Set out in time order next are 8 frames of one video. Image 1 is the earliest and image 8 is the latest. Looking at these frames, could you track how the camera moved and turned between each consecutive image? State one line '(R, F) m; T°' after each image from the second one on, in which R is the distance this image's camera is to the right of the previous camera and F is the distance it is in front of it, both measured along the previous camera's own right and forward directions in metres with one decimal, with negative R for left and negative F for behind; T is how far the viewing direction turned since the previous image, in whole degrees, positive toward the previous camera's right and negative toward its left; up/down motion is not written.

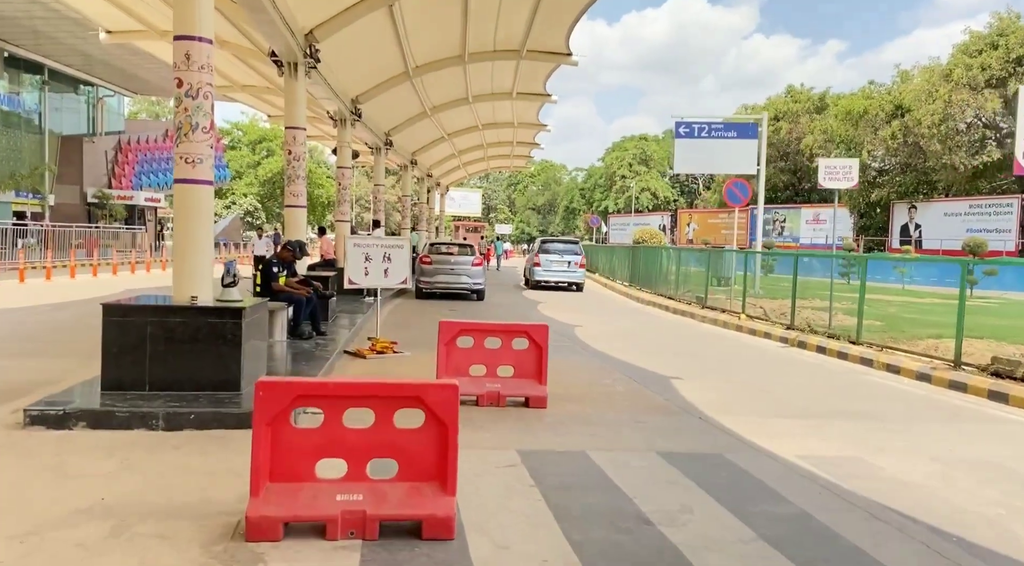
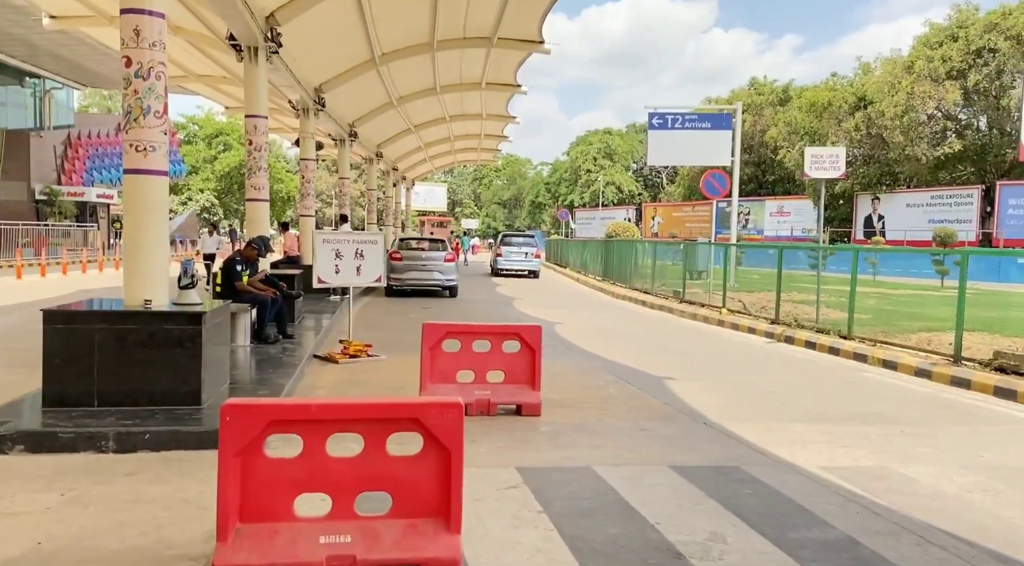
(-0.2, +0.6) m; +3°
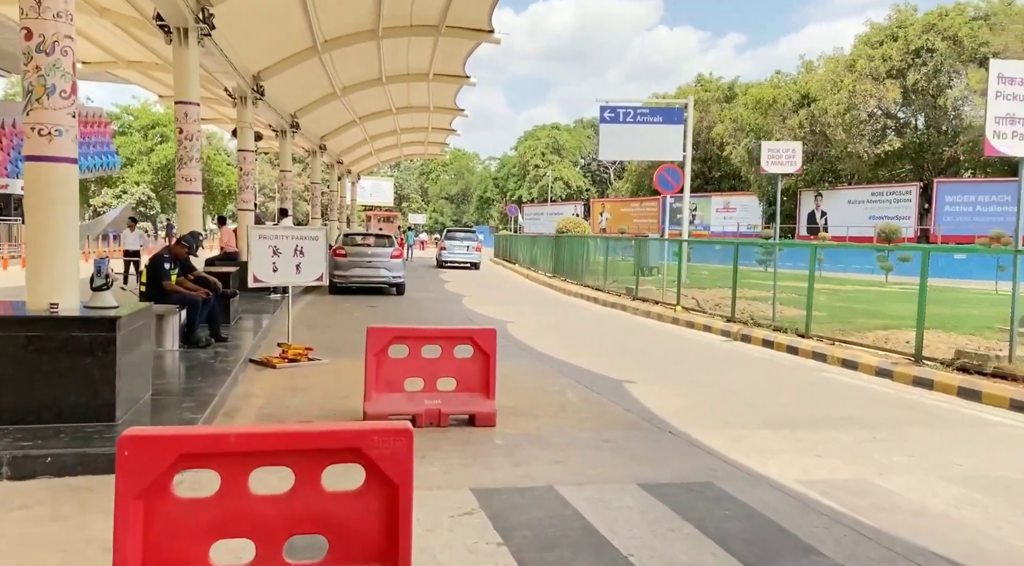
(0.0, +0.5) m; +4°
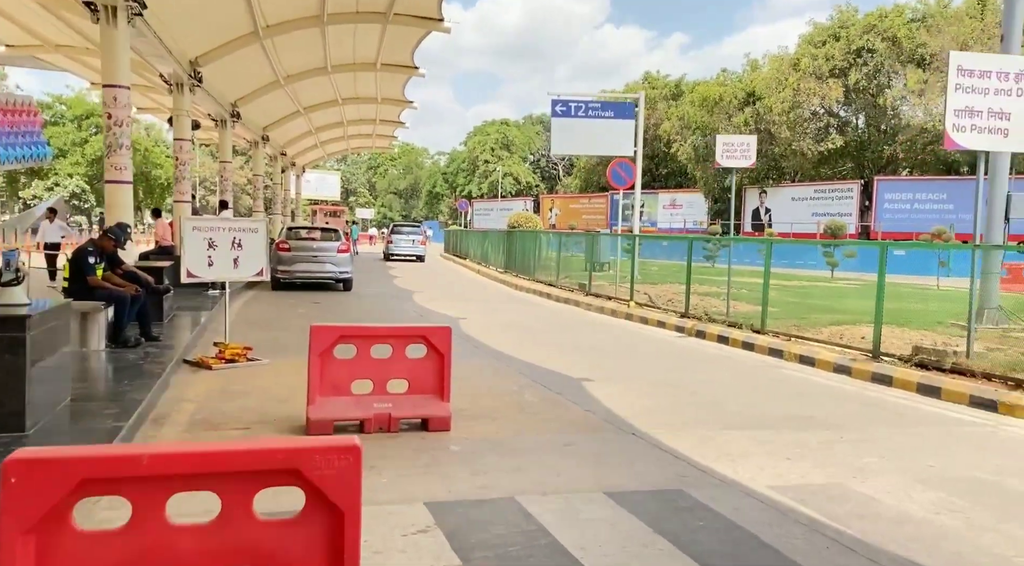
(-0.1, +0.4) m; +4°
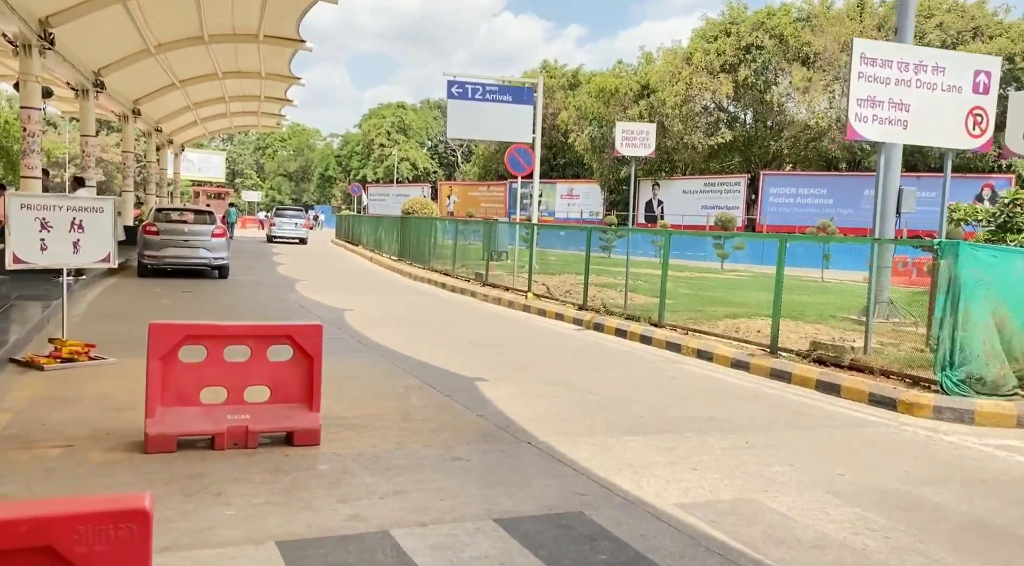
(+0.1, +0.7) m; +7°
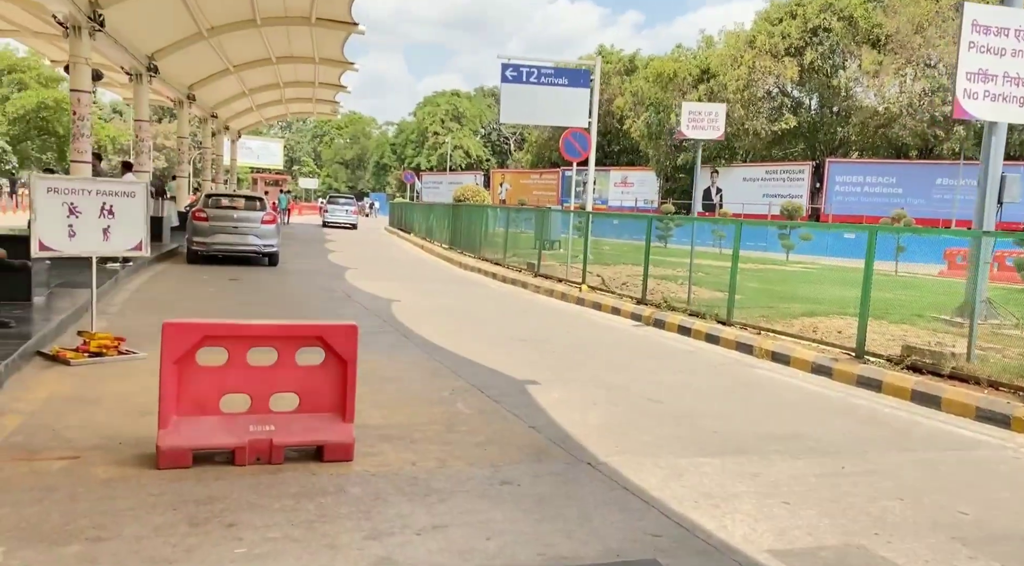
(-0.1, +0.7) m; -4°
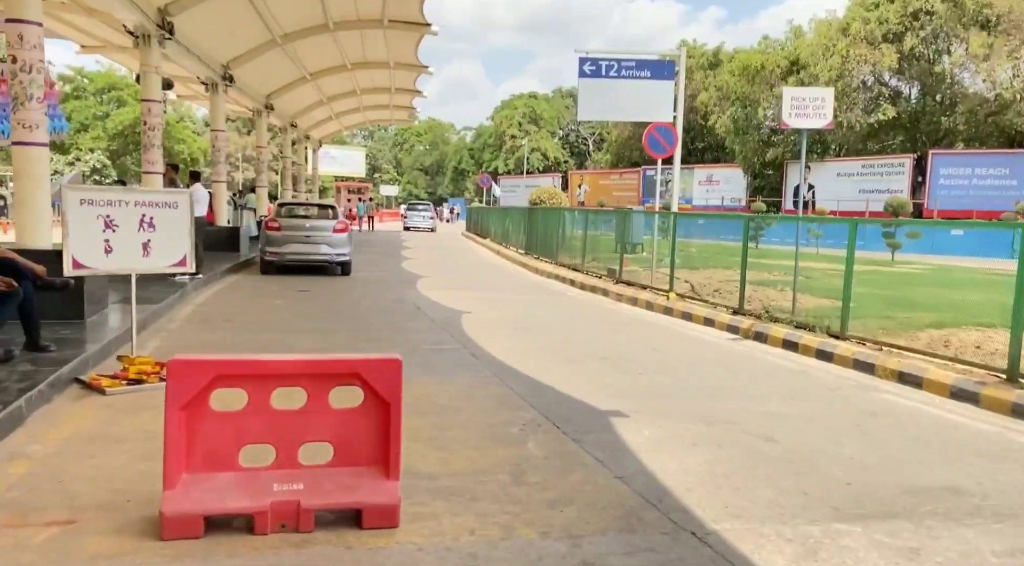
(0.0, +1.0) m; -6°
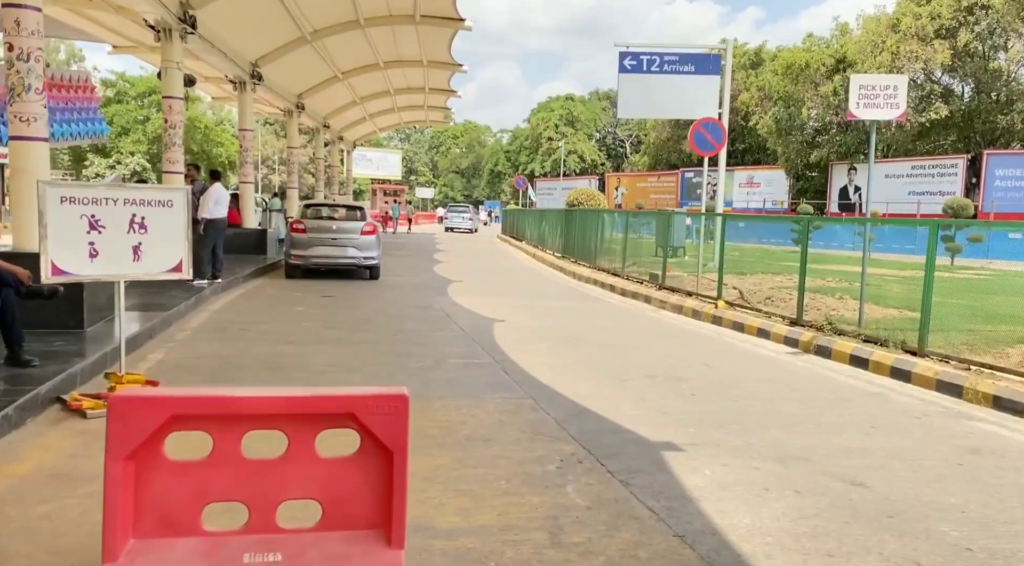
(0.0, +0.8) m; -3°
